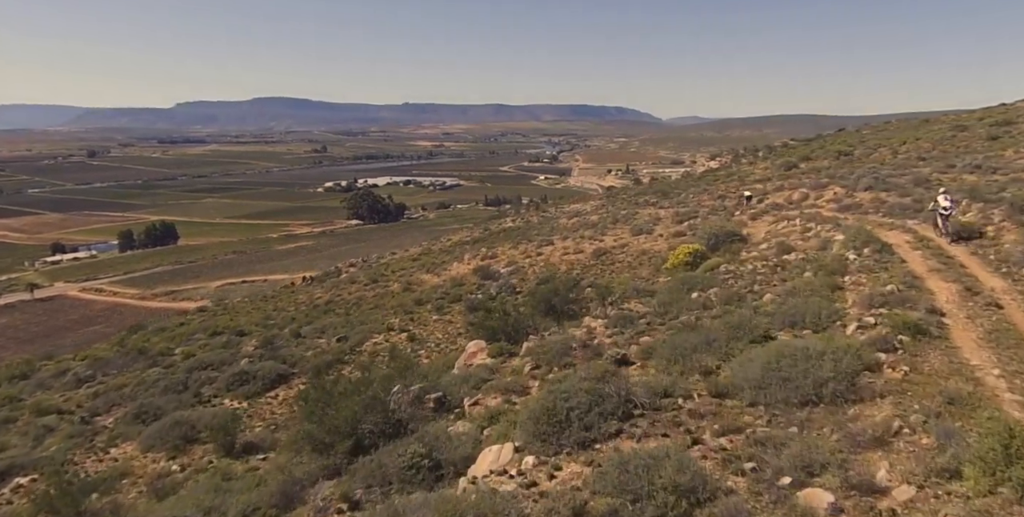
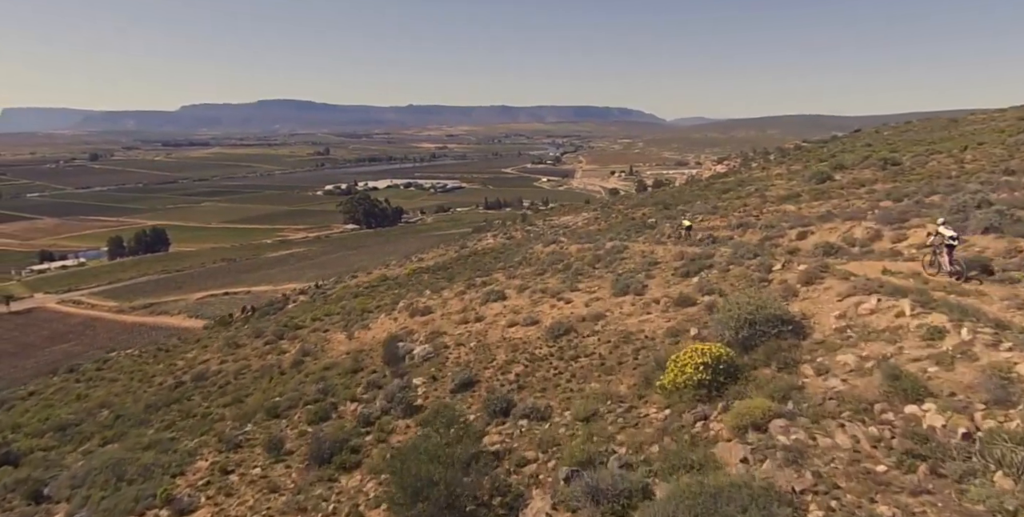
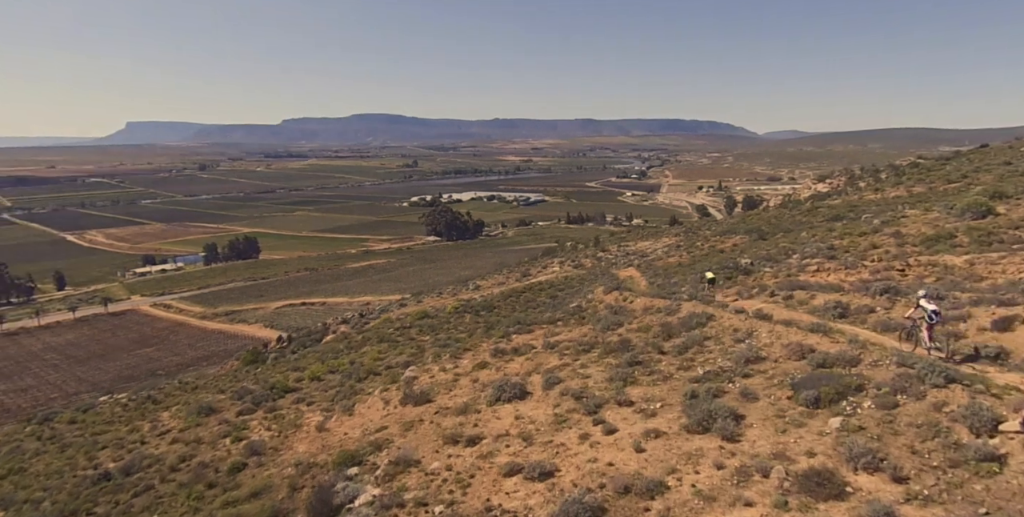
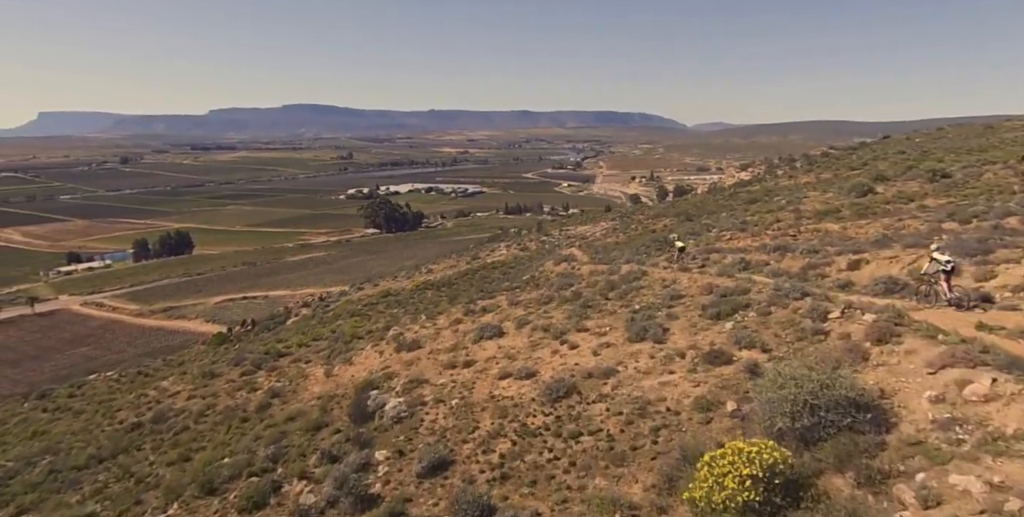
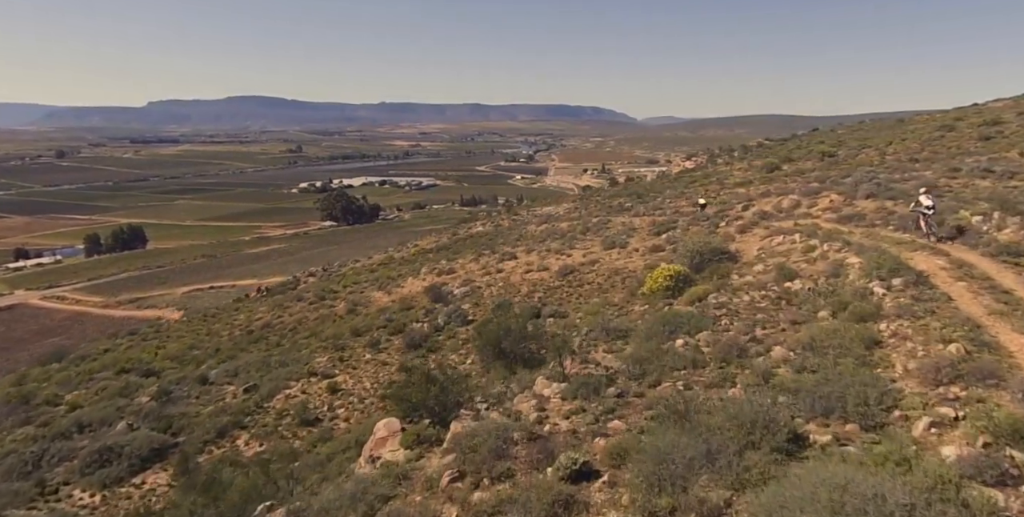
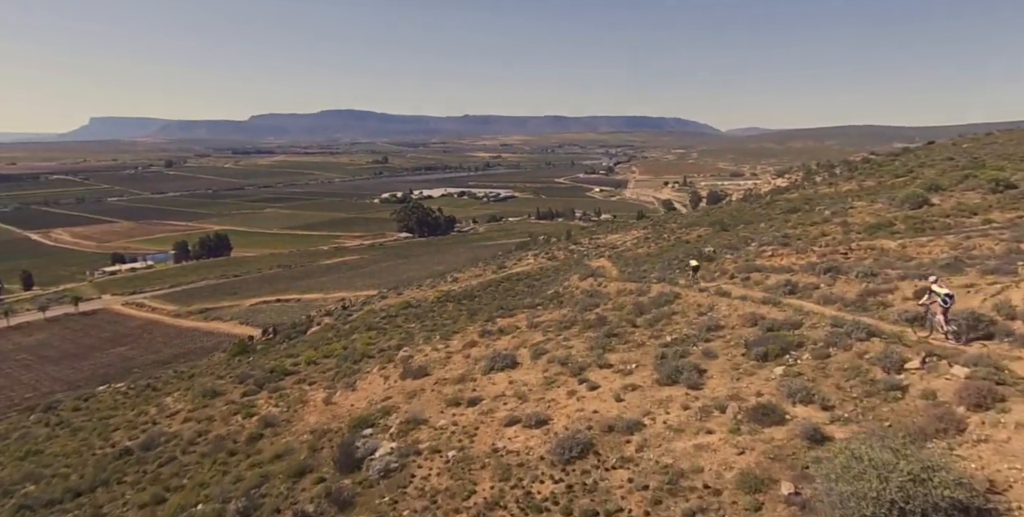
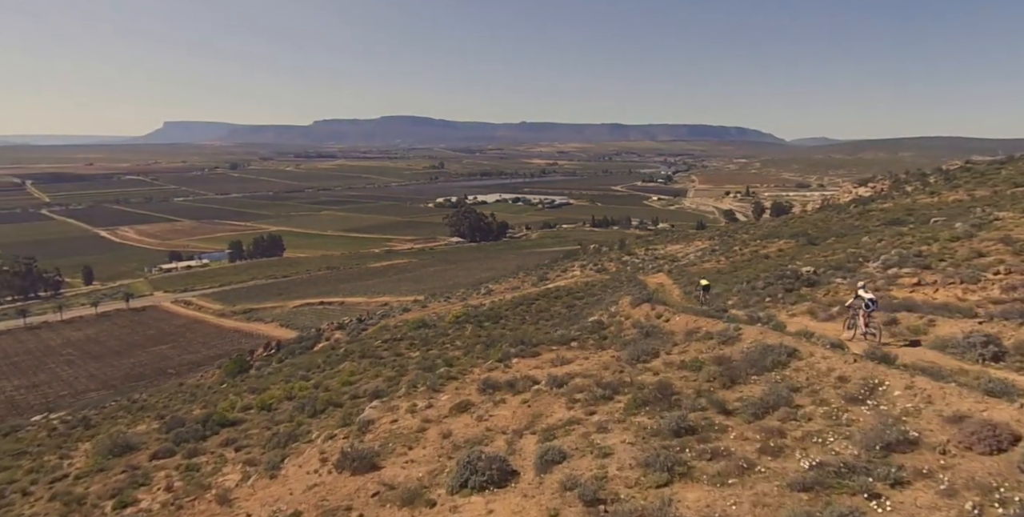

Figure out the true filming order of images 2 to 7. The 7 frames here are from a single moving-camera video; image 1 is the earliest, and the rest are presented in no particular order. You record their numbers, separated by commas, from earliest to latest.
5, 2, 4, 6, 3, 7
